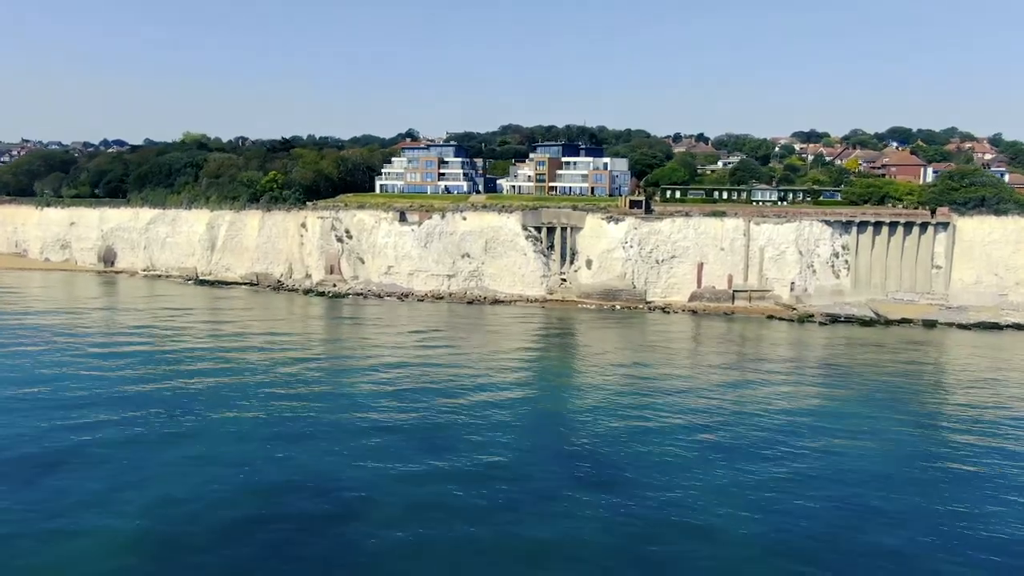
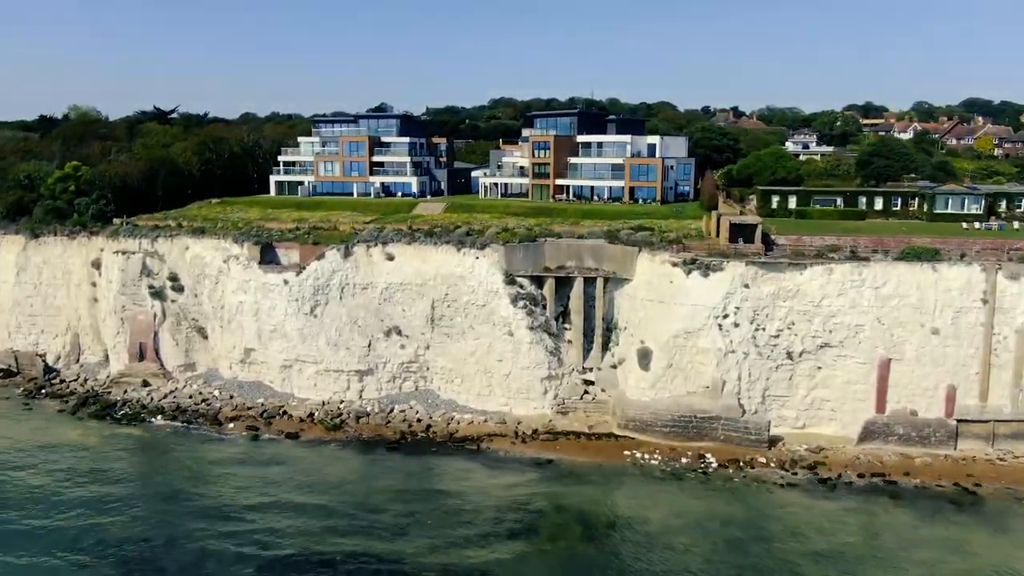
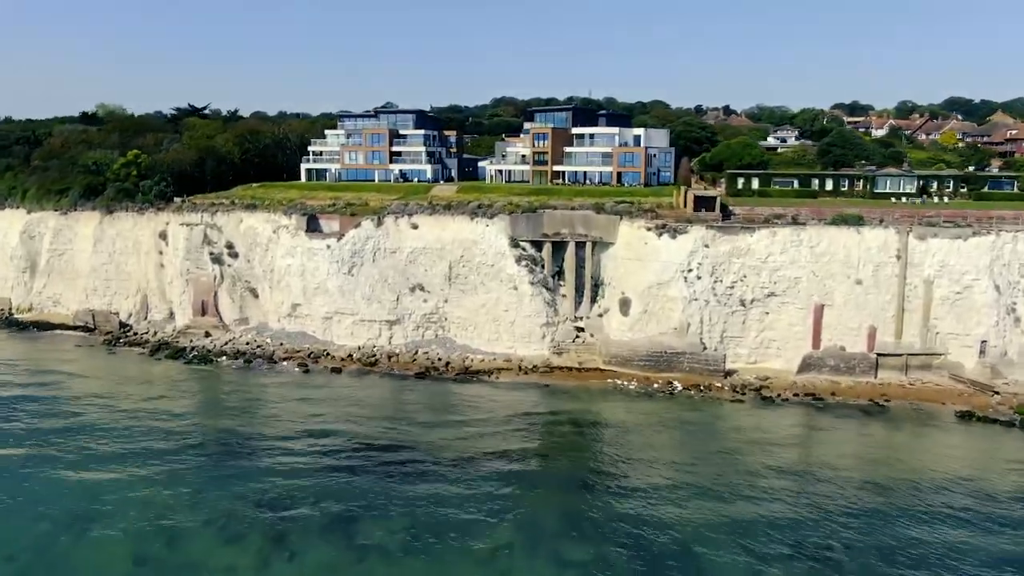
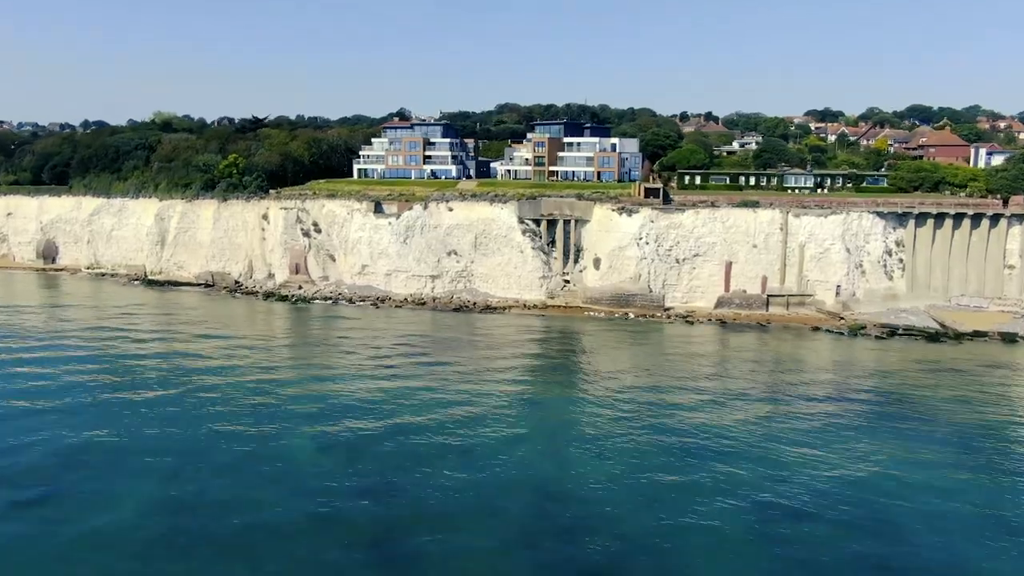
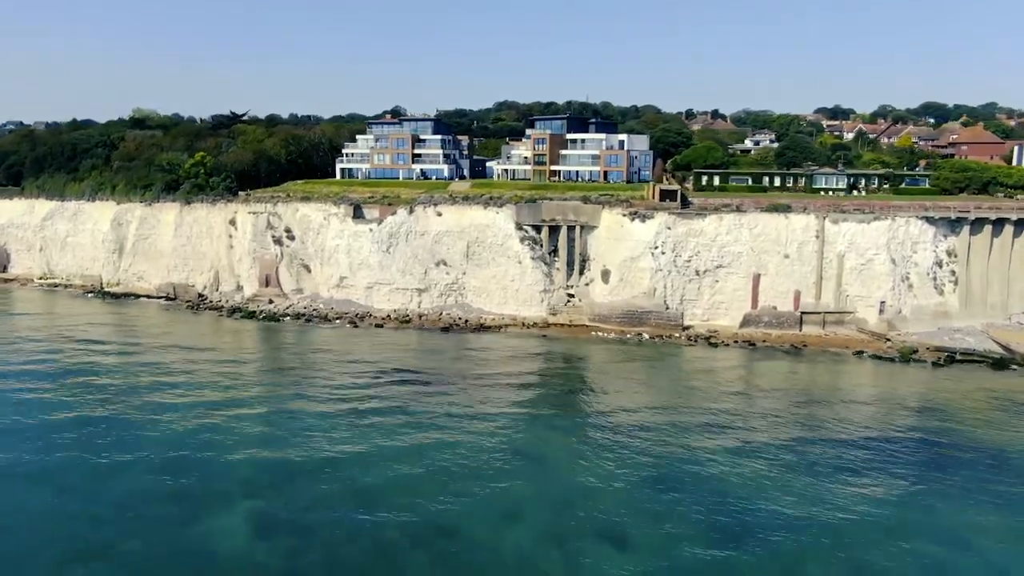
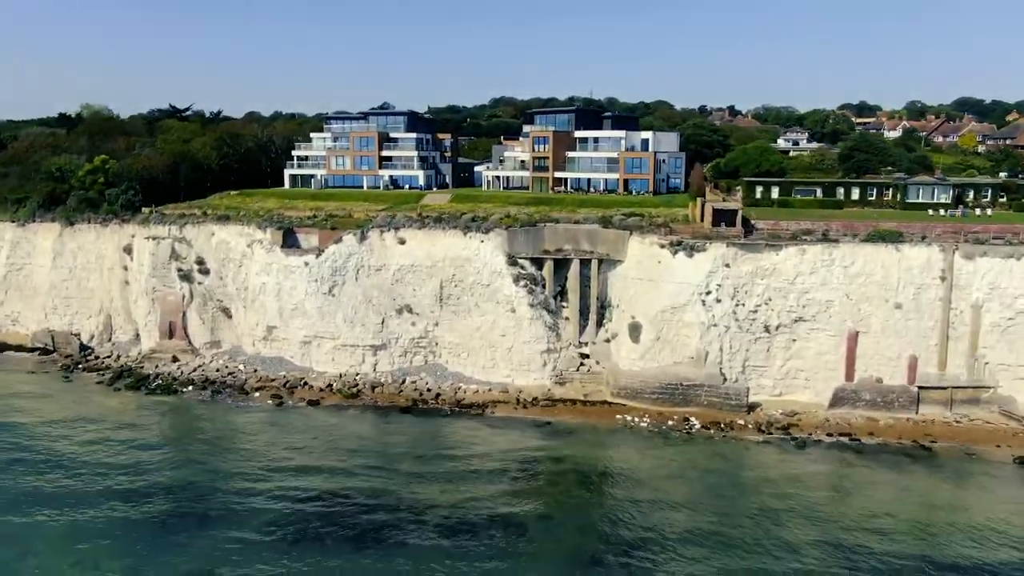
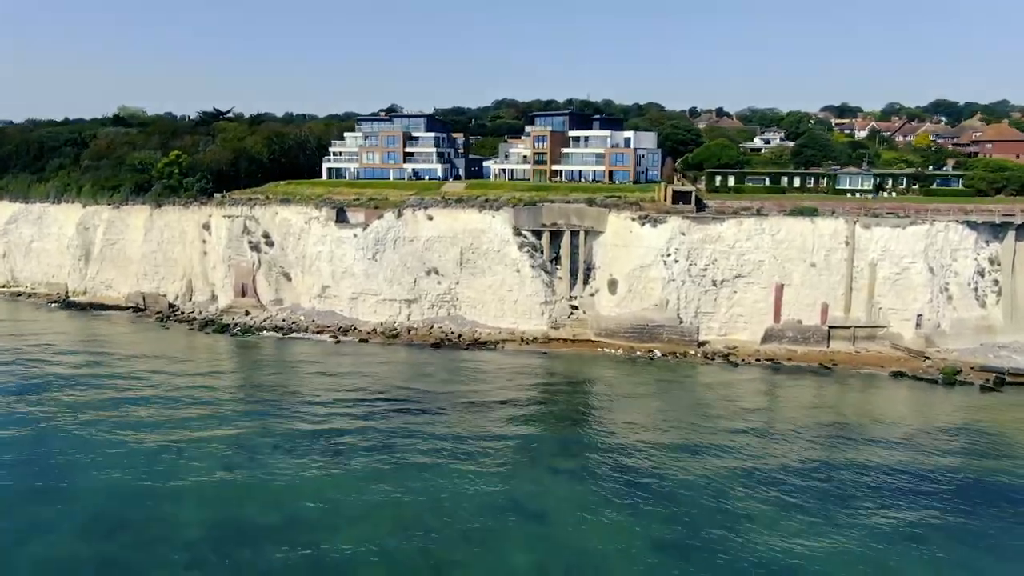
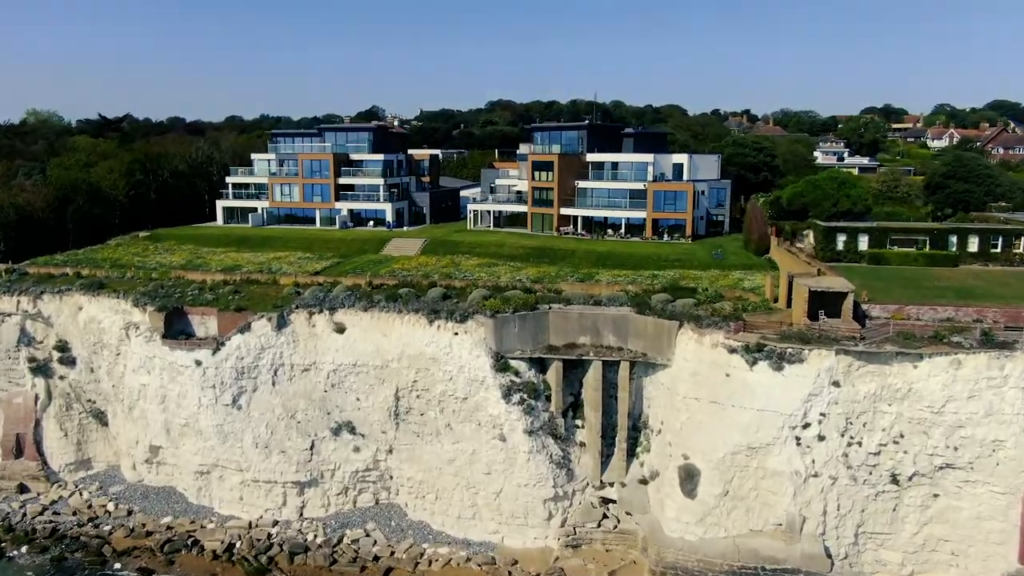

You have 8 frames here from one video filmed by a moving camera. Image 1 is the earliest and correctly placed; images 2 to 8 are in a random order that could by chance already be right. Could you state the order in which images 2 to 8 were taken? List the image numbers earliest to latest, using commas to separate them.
4, 5, 7, 3, 6, 2, 8
